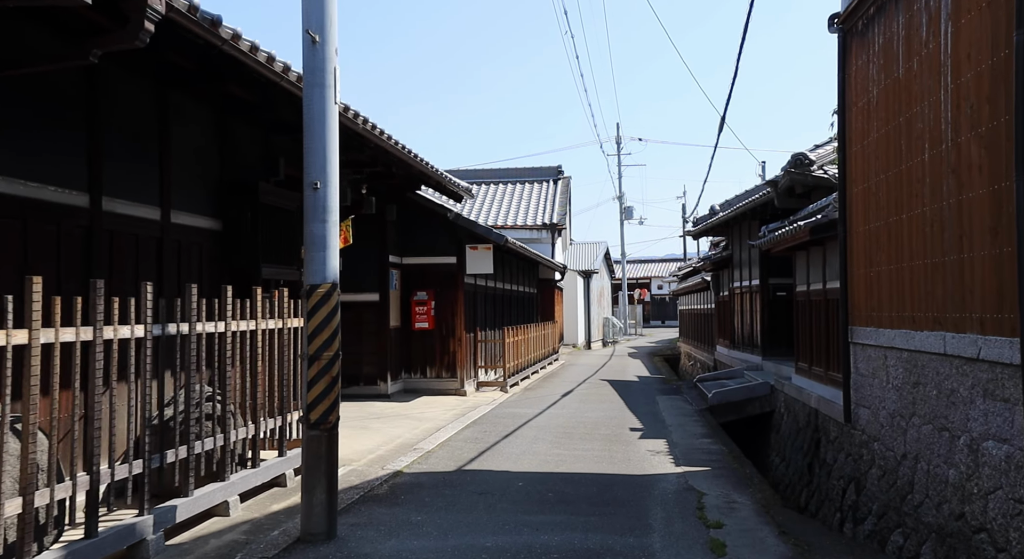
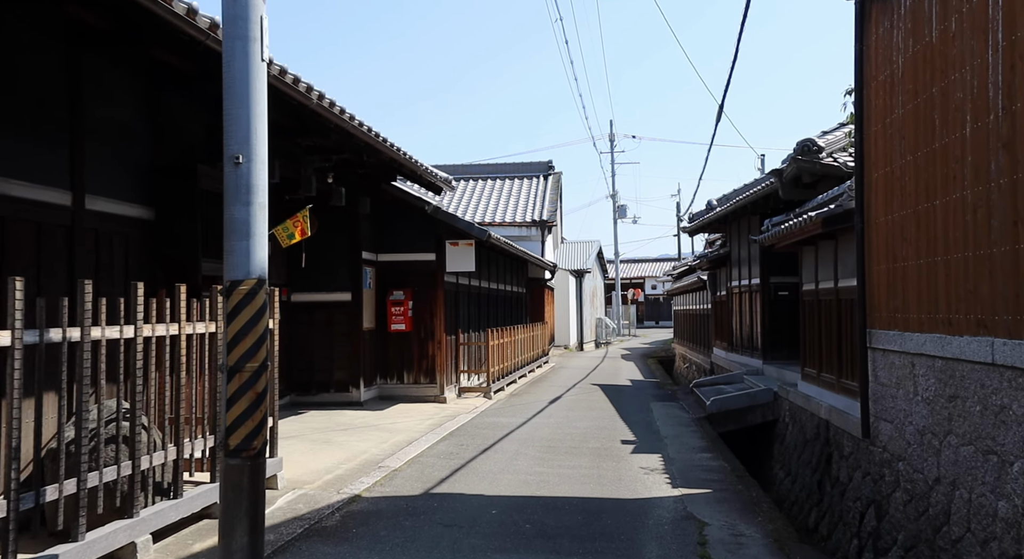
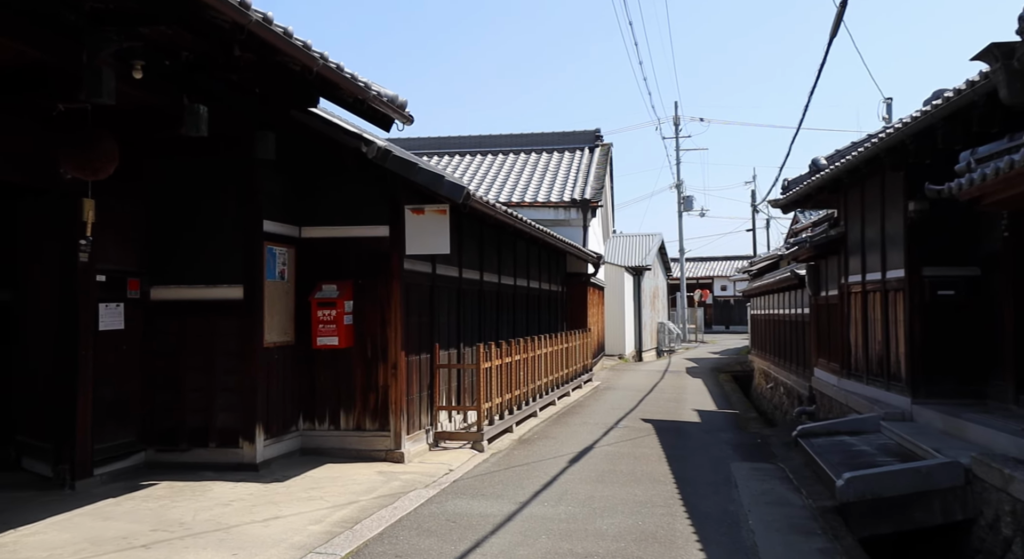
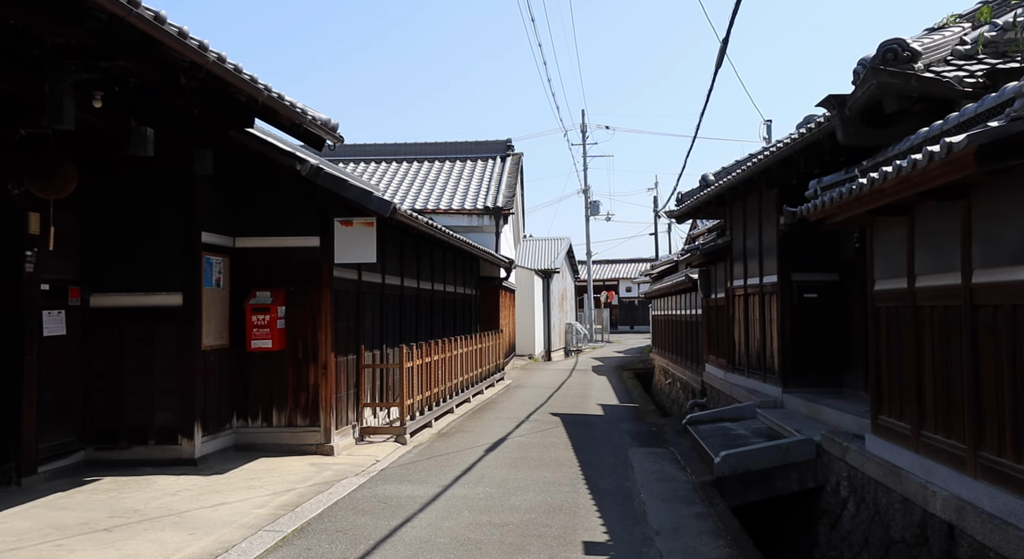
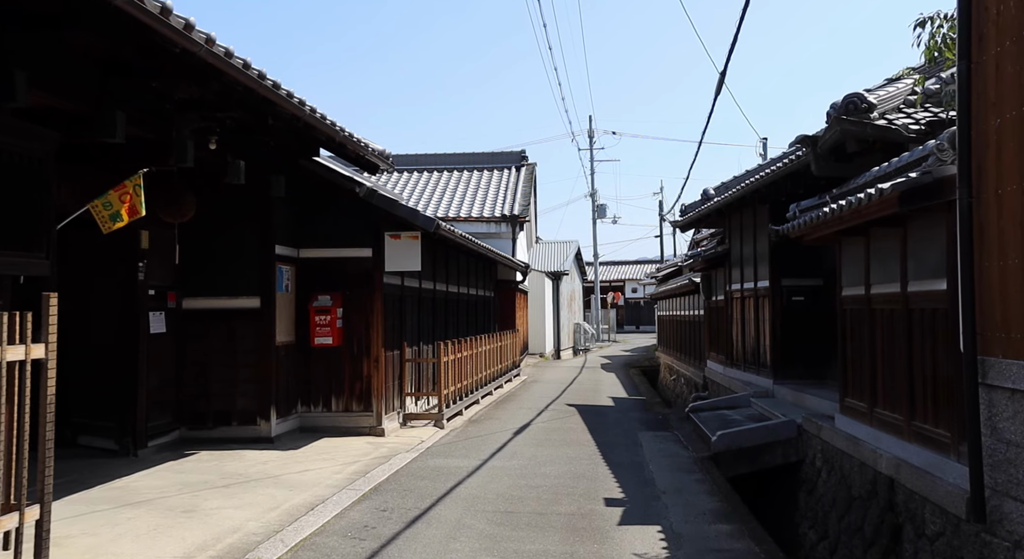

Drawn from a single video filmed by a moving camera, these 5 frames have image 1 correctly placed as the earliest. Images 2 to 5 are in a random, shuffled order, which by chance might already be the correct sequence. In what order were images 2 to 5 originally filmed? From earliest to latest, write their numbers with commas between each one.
2, 5, 4, 3
